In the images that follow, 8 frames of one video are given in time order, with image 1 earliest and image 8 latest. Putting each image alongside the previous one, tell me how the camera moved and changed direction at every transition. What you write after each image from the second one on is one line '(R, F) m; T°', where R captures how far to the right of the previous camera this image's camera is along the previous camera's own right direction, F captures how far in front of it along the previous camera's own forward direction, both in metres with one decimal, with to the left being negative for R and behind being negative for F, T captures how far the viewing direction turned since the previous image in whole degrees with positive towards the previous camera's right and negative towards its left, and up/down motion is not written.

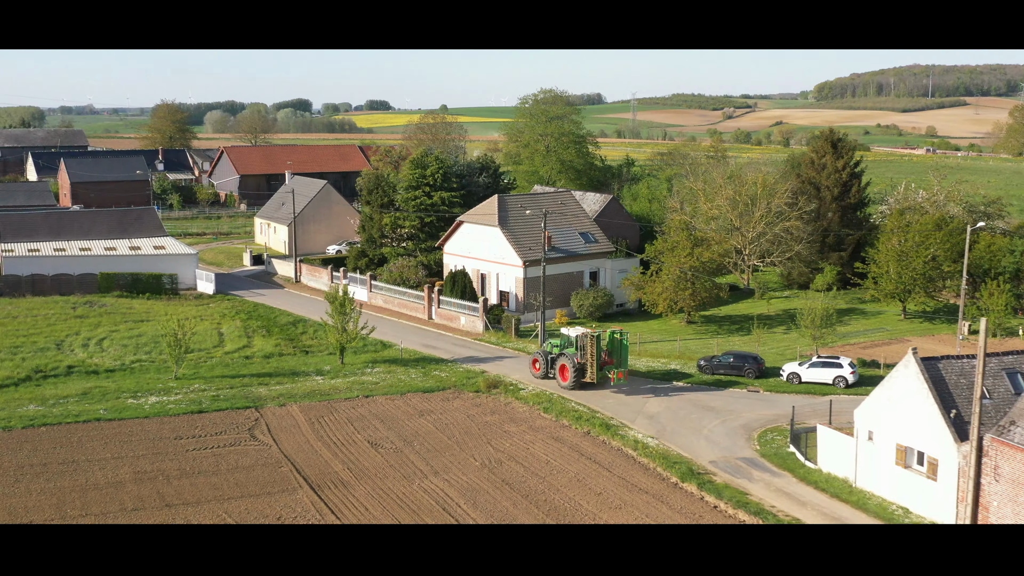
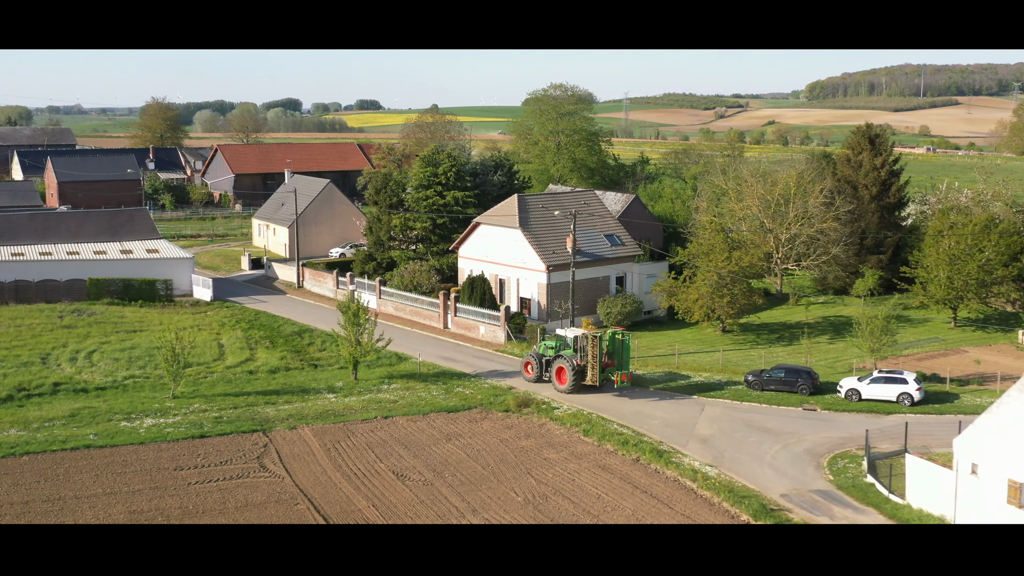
(-1.1, +2.9) m; +1°
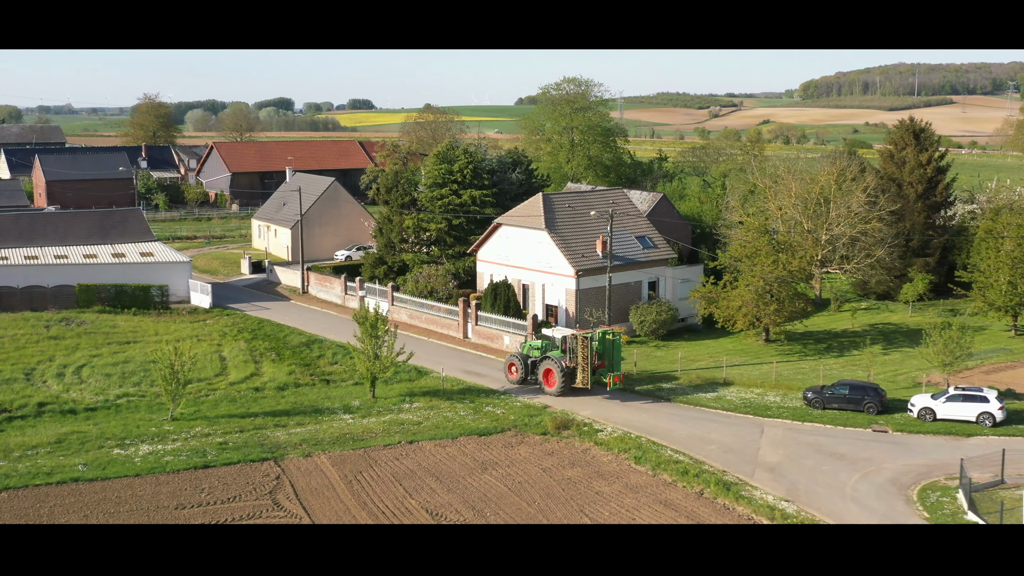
(-1.0, +2.9) m; 0°
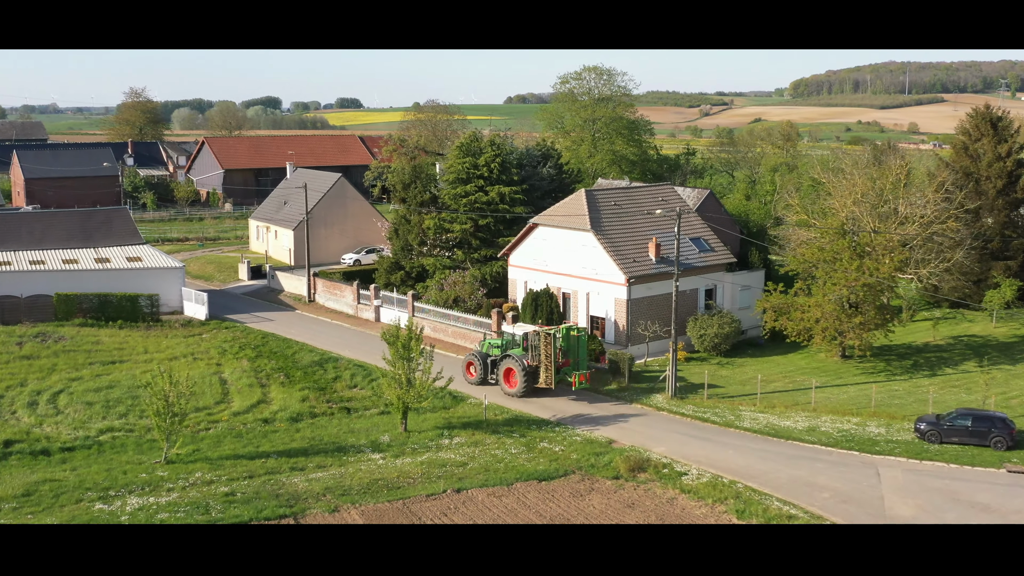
(-1.4, +4.4) m; +1°
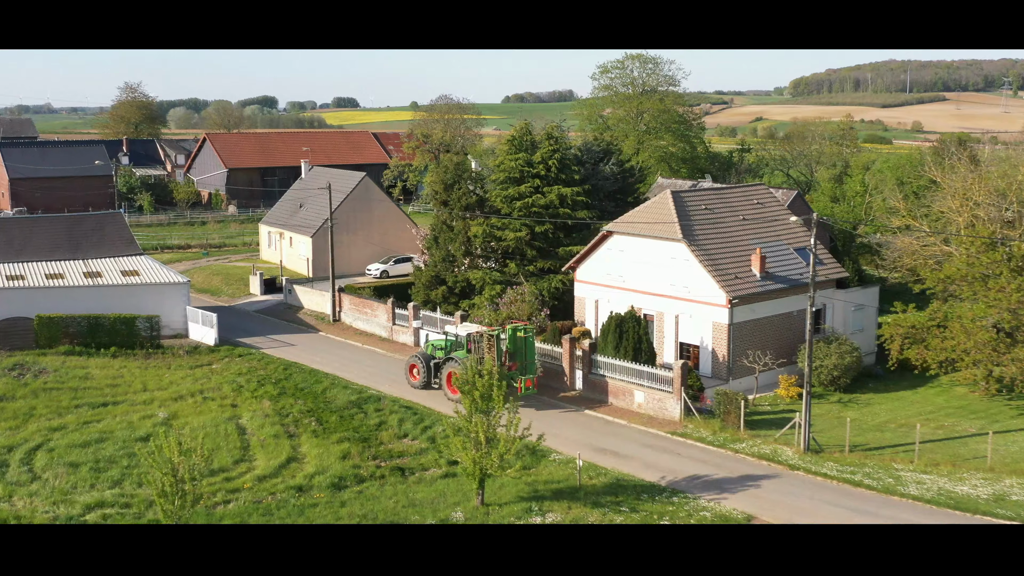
(-1.8, +5.3) m; 0°
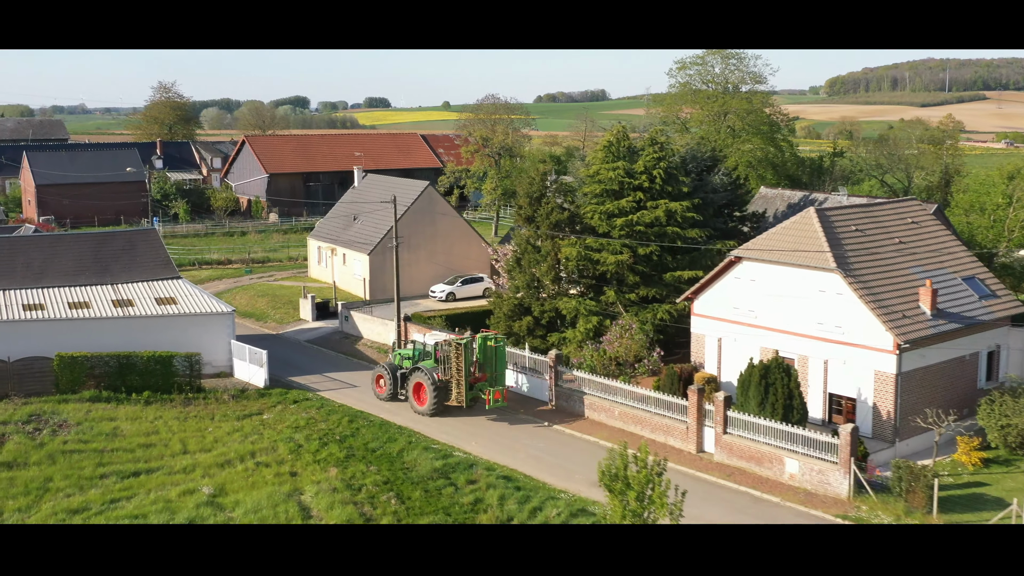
(-1.6, +4.5) m; -1°
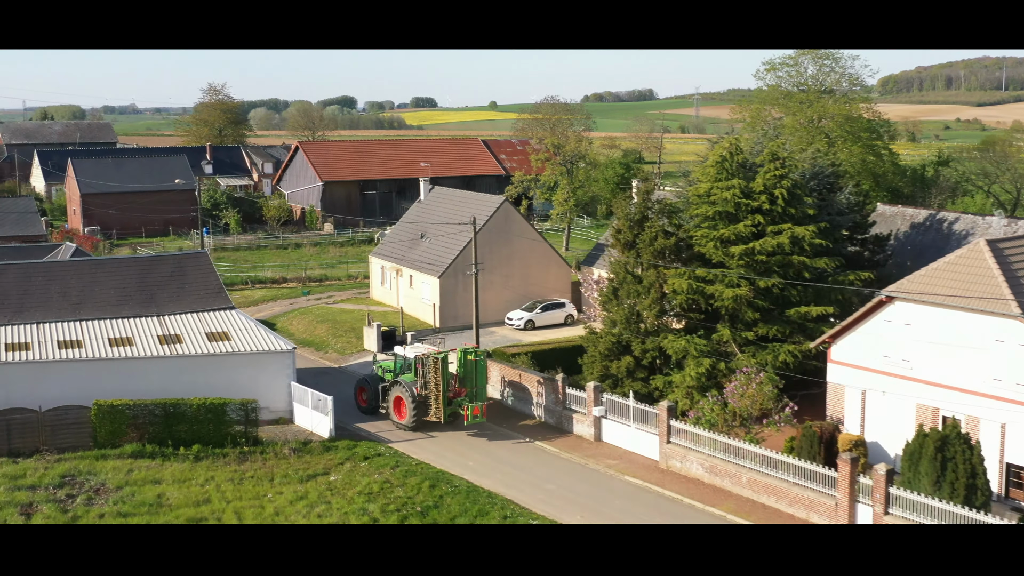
(-1.1, +3.3) m; -2°
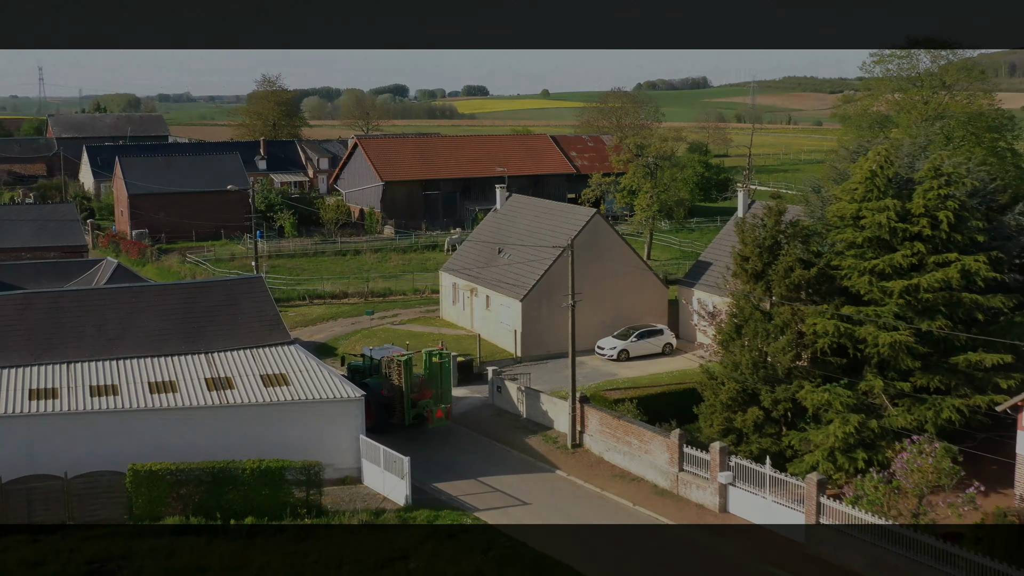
(-1.0, +3.6) m; -2°
